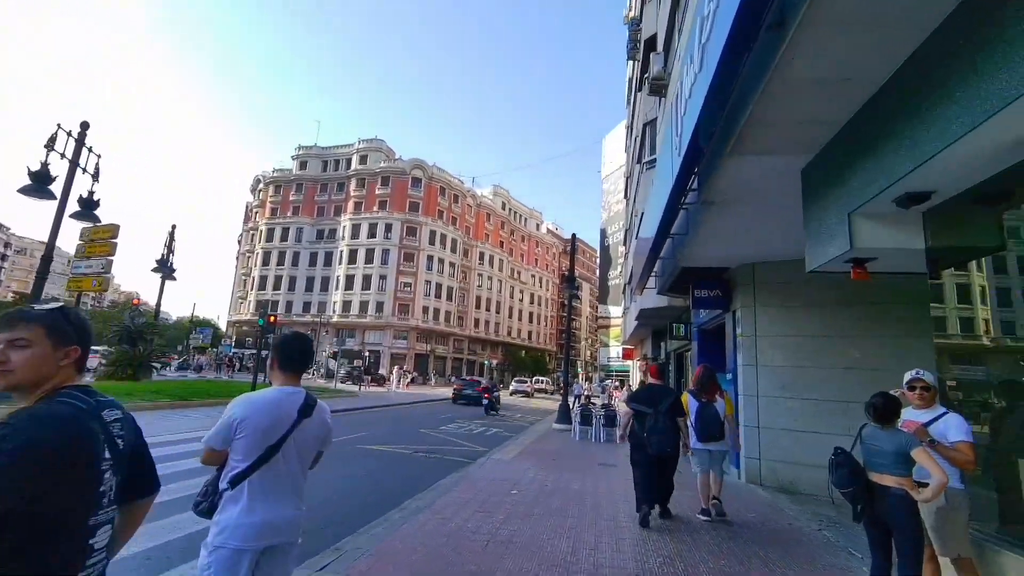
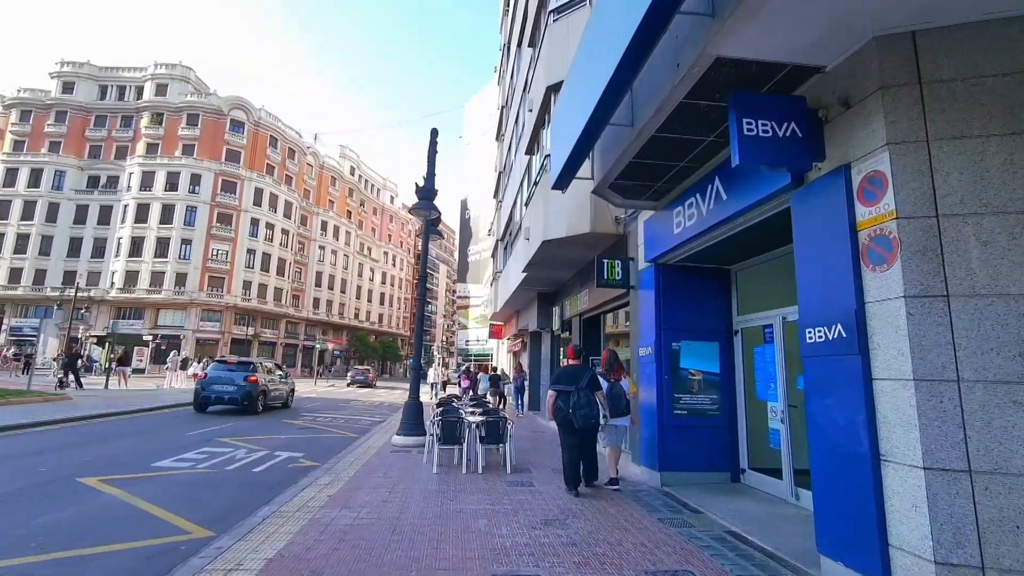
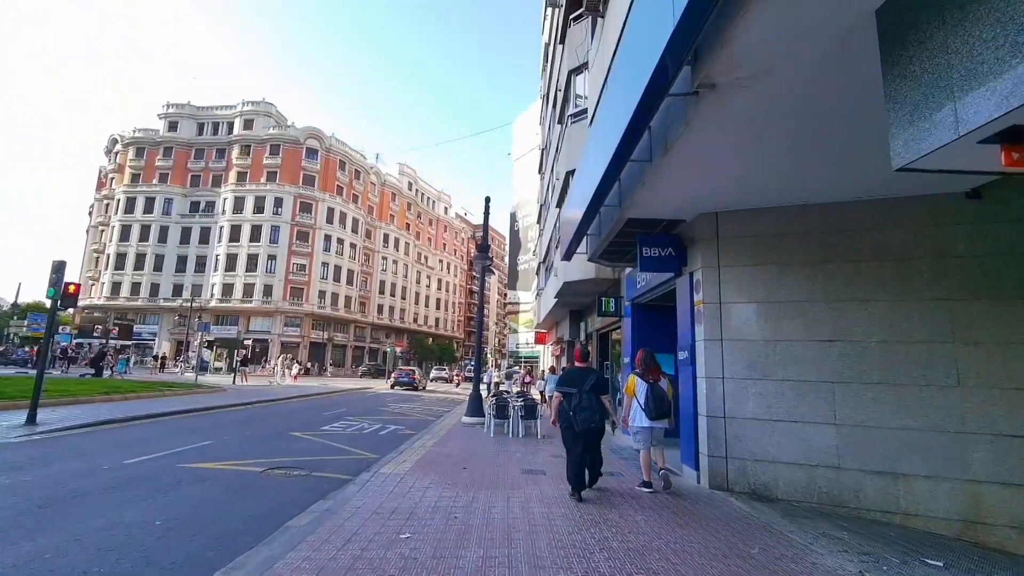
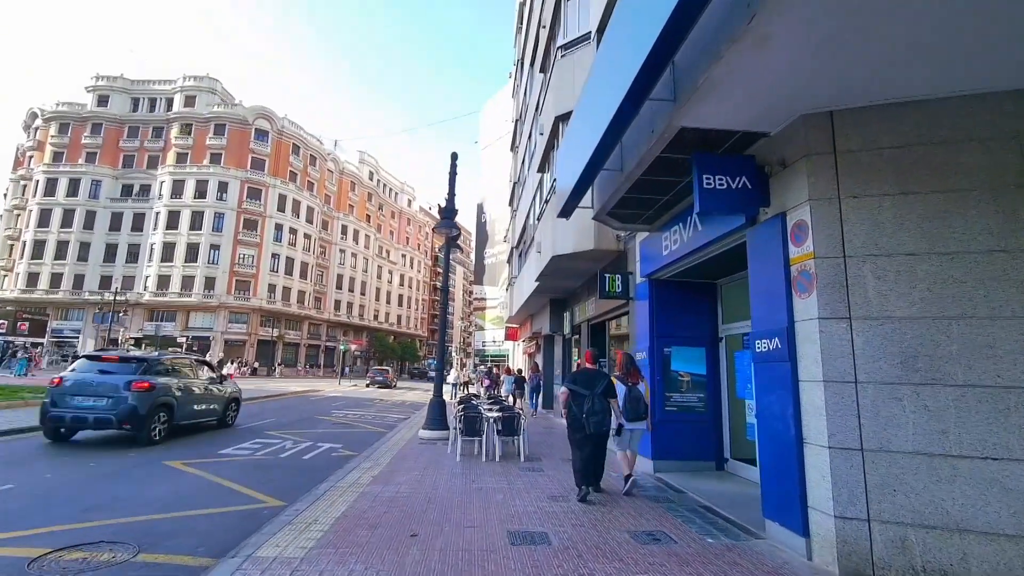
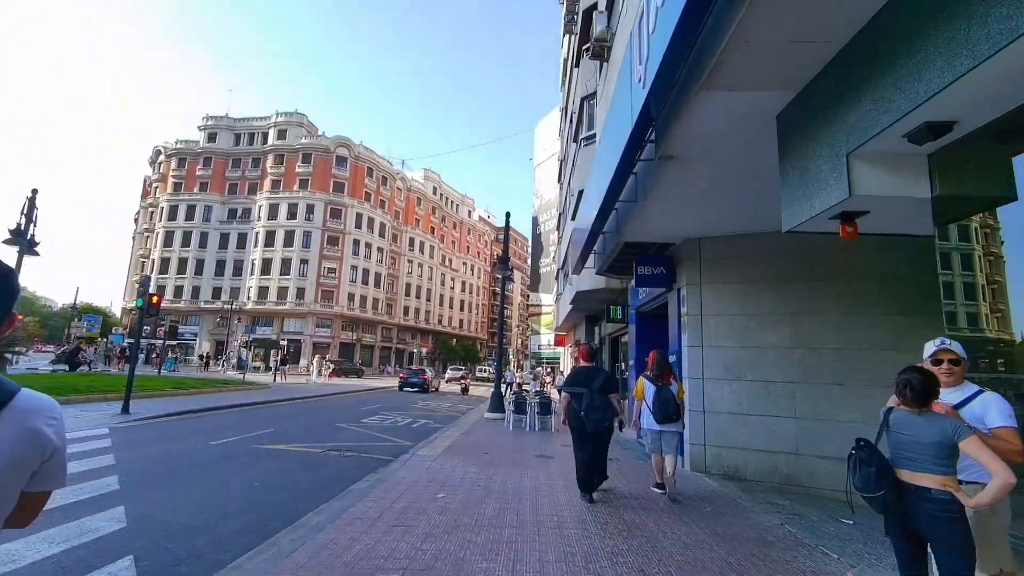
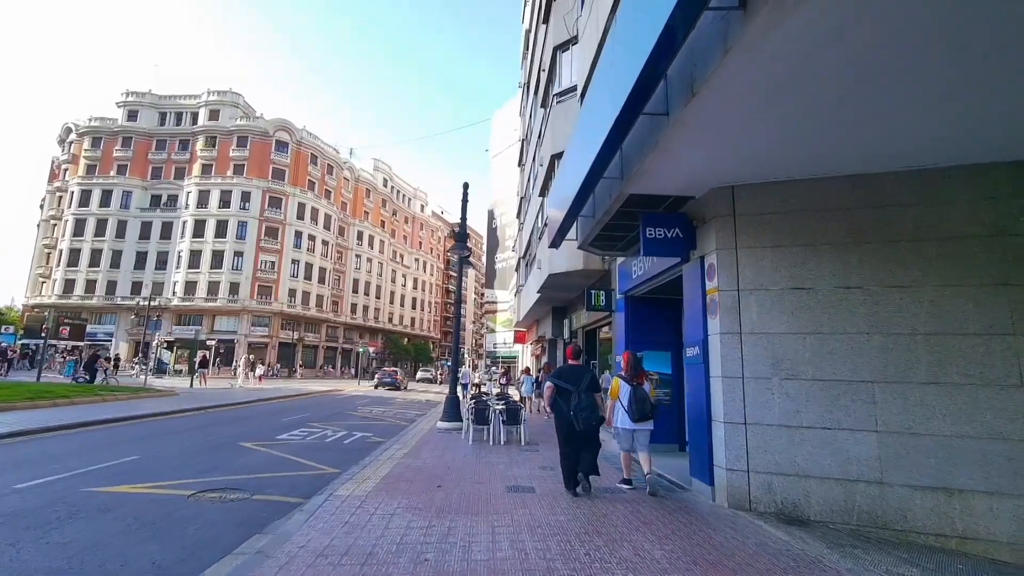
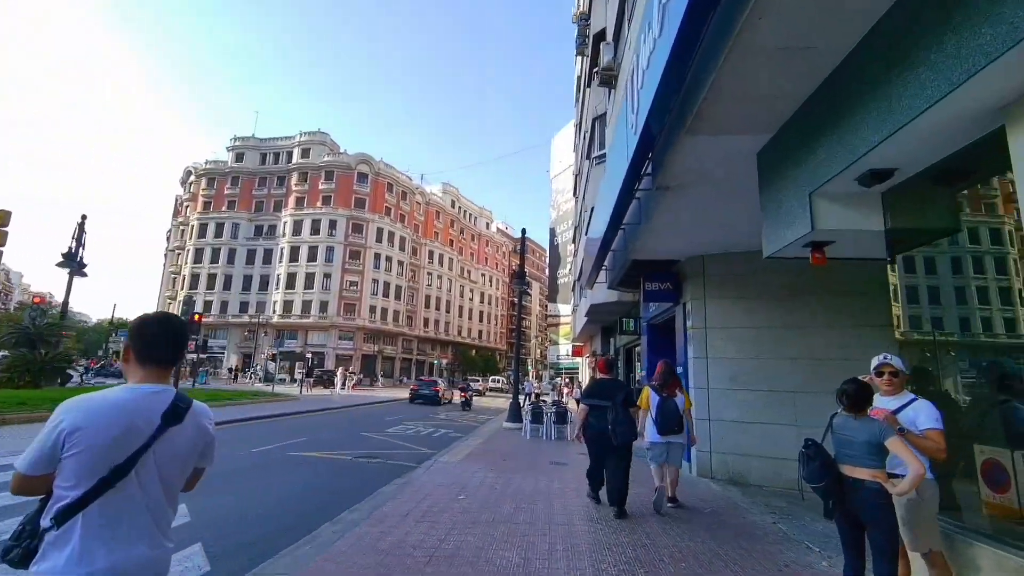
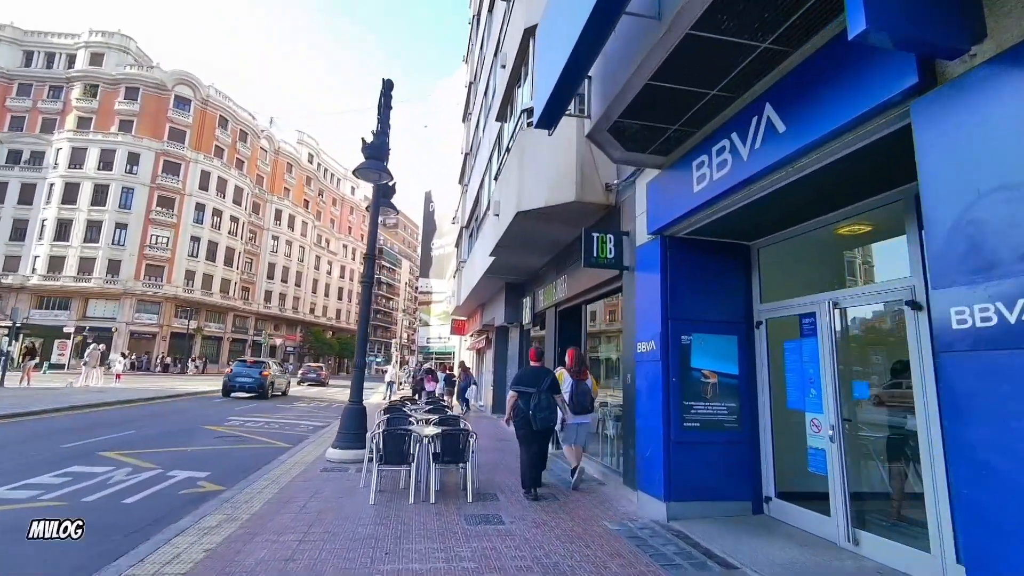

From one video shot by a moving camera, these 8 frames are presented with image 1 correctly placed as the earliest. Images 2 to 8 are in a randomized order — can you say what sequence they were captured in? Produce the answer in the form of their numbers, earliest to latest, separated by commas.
7, 5, 3, 6, 4, 2, 8
